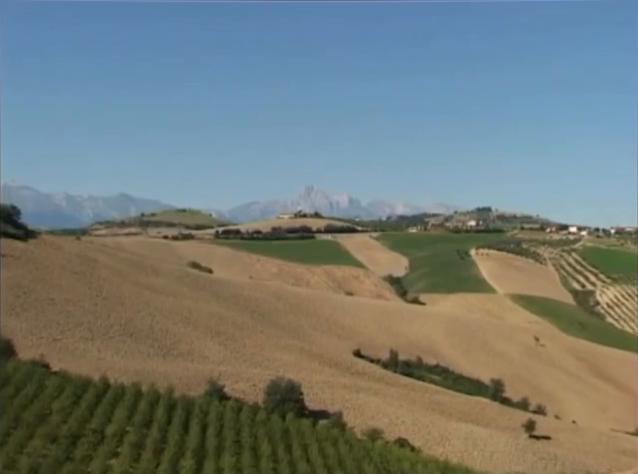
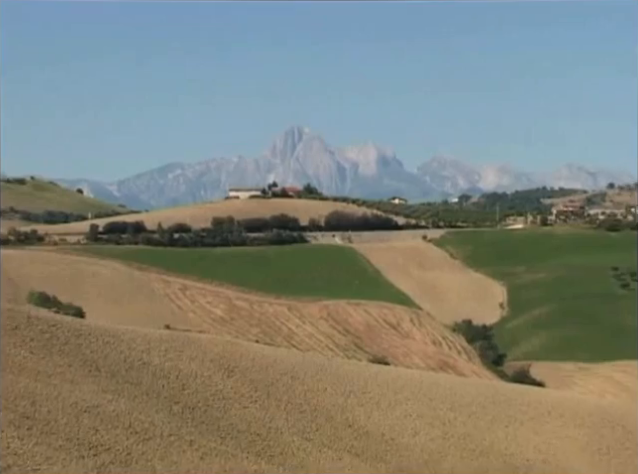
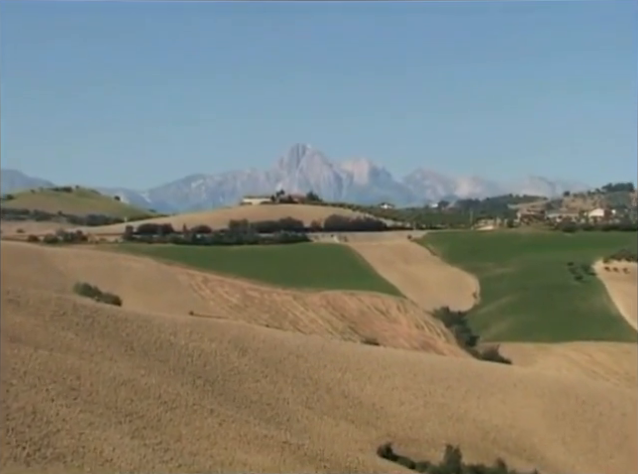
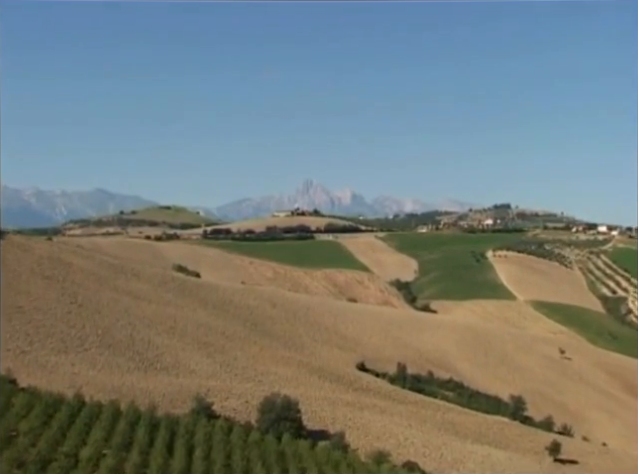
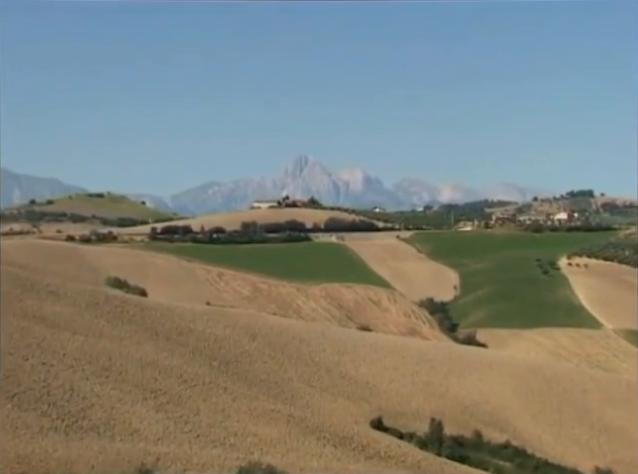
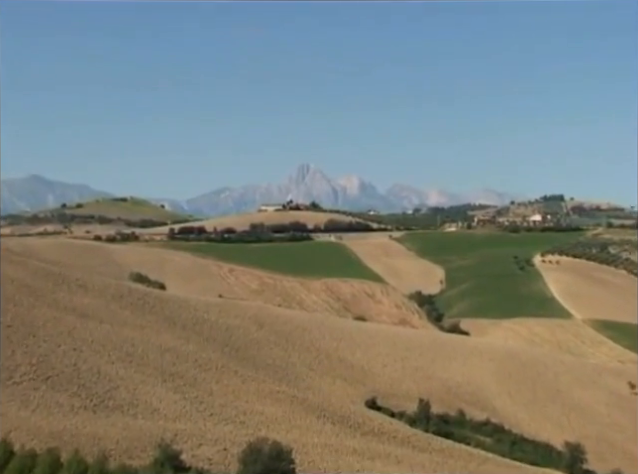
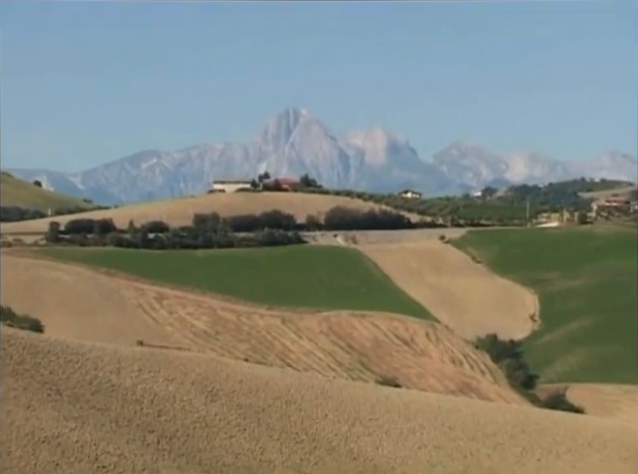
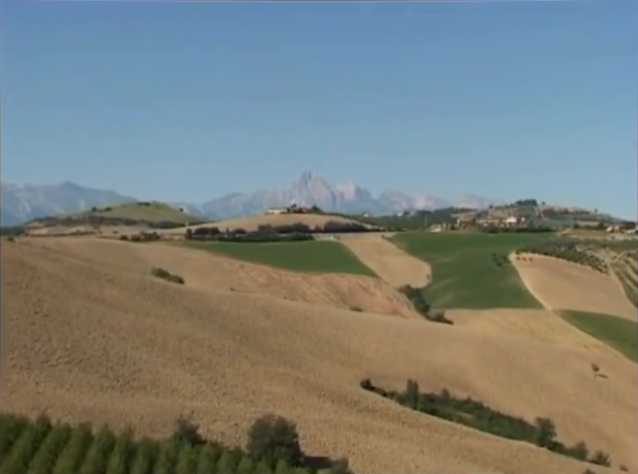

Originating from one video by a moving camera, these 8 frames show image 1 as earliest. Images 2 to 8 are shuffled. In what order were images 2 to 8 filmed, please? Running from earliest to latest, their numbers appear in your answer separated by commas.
4, 8, 6, 5, 3, 2, 7
